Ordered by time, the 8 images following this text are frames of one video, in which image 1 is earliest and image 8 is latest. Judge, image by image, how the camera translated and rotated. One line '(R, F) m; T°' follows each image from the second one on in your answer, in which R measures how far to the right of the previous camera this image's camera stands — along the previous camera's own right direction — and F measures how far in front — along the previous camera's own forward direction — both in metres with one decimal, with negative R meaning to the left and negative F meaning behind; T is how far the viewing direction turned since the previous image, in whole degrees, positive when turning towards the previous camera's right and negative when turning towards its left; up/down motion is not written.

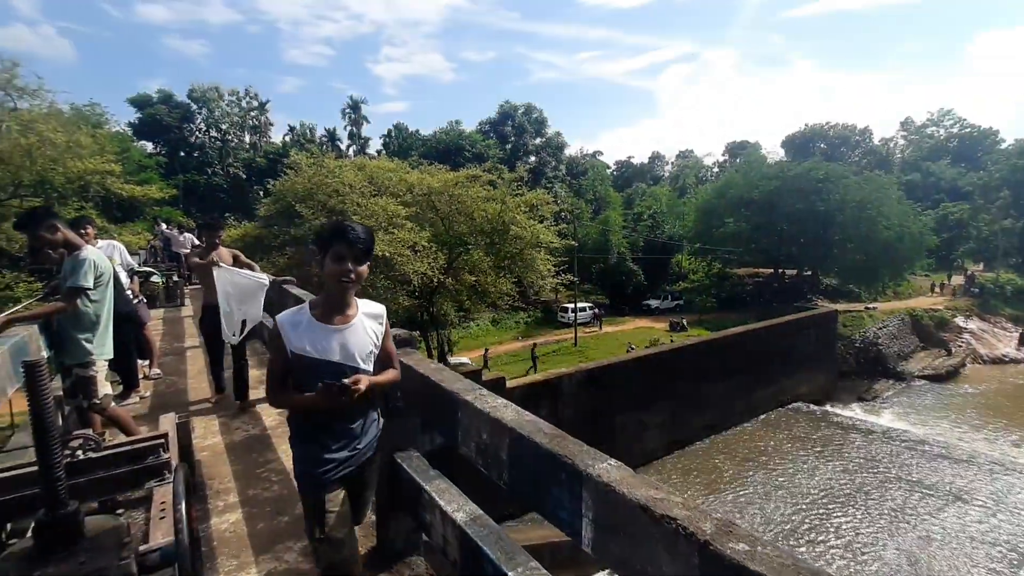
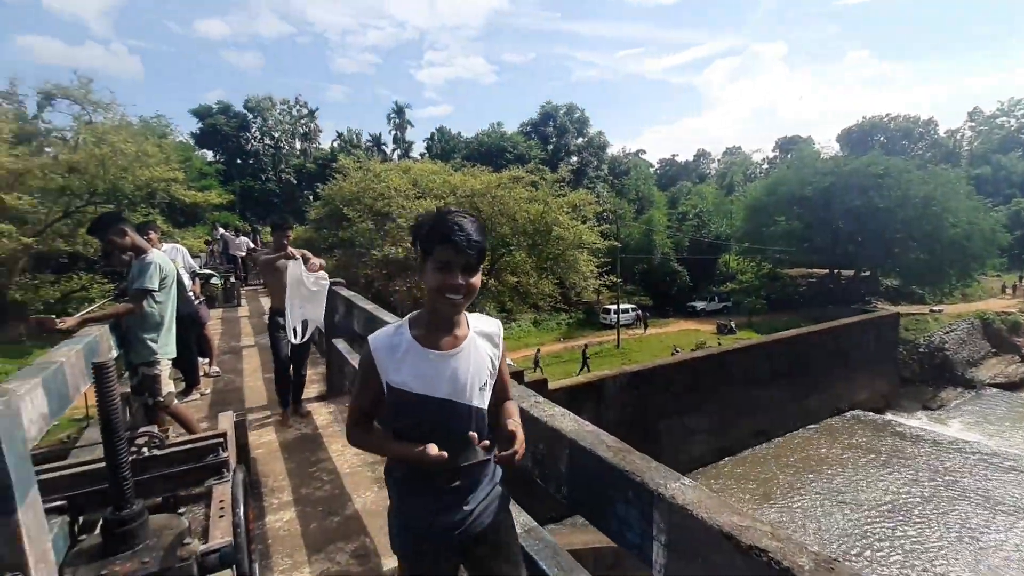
(0.0, 0.0) m; -4°
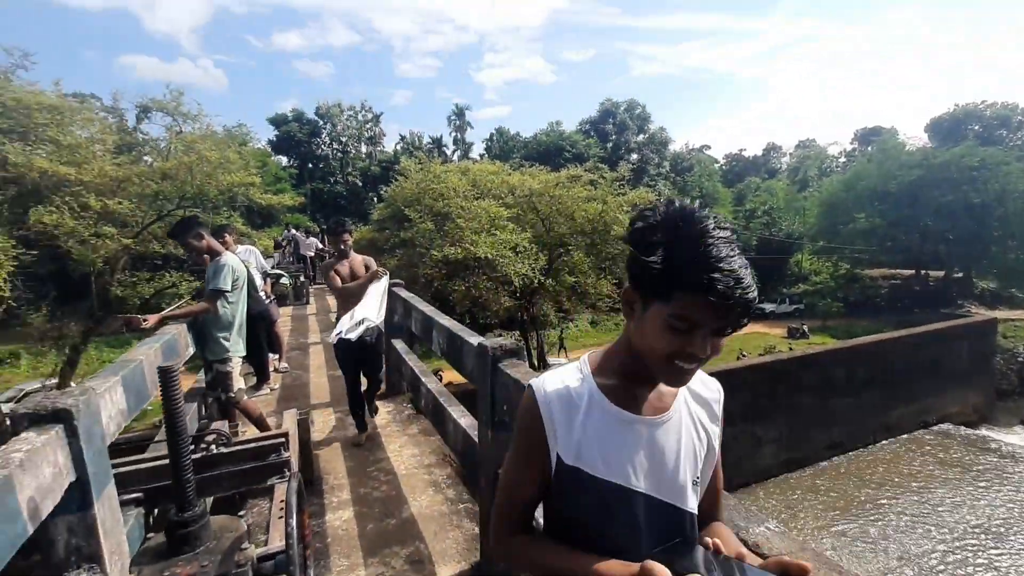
(0.0, +0.1) m; -6°
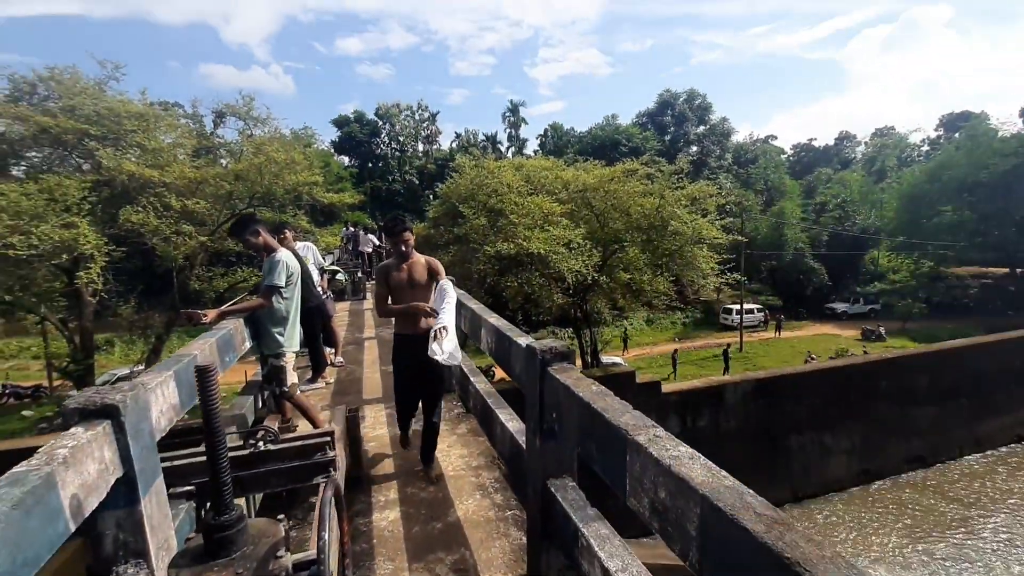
(0.0, +0.1) m; -5°
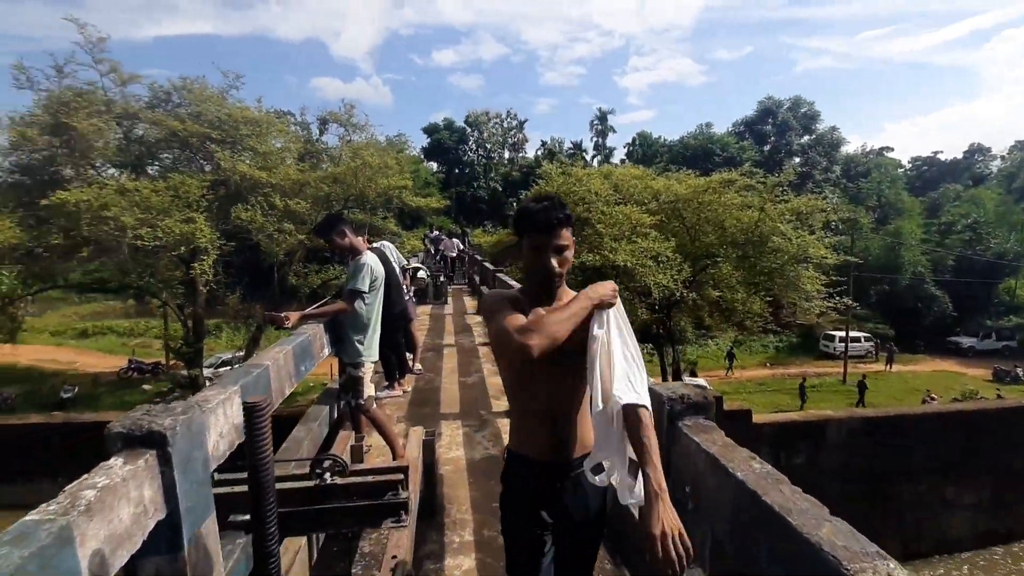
(-0.1, +0.3) m; -8°
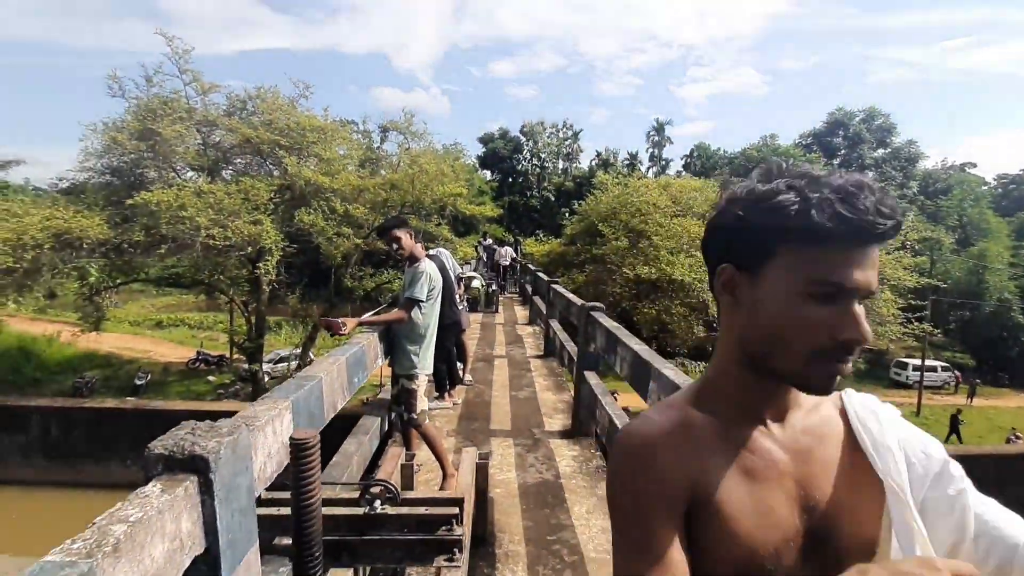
(-0.1, +0.2) m; -5°
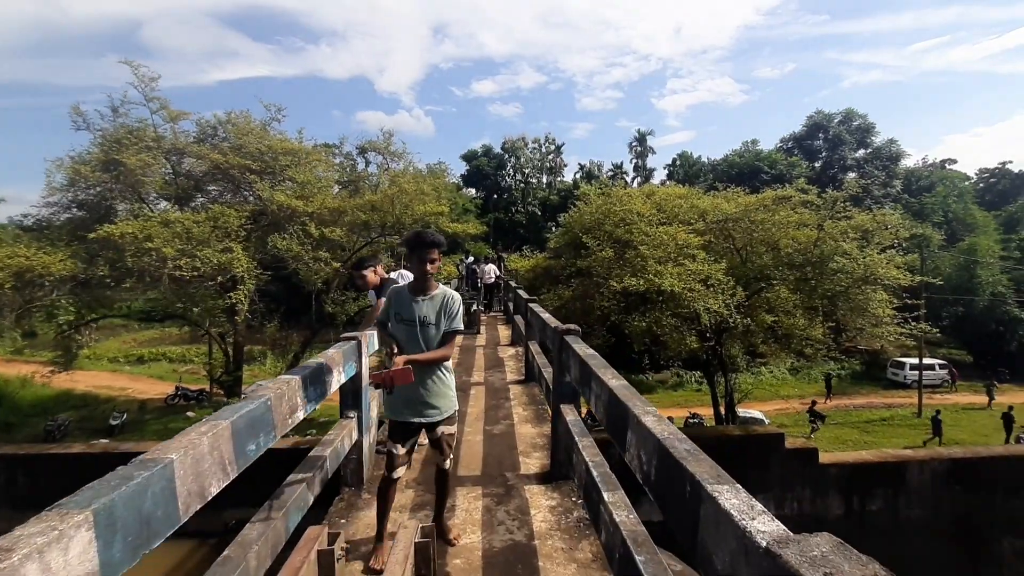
(+0.2, +0.5) m; +1°
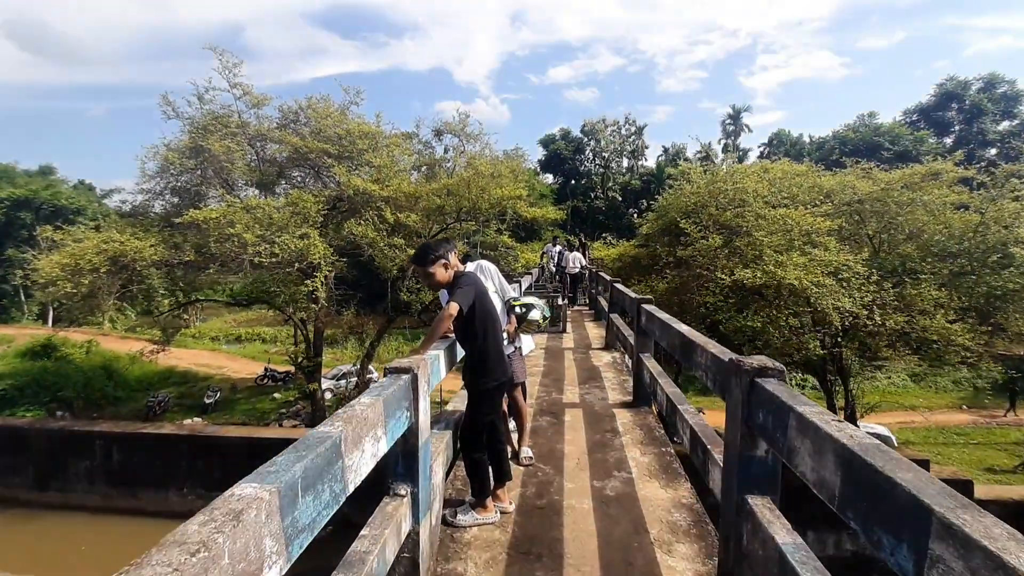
(-0.3, +1.4) m; -7°
